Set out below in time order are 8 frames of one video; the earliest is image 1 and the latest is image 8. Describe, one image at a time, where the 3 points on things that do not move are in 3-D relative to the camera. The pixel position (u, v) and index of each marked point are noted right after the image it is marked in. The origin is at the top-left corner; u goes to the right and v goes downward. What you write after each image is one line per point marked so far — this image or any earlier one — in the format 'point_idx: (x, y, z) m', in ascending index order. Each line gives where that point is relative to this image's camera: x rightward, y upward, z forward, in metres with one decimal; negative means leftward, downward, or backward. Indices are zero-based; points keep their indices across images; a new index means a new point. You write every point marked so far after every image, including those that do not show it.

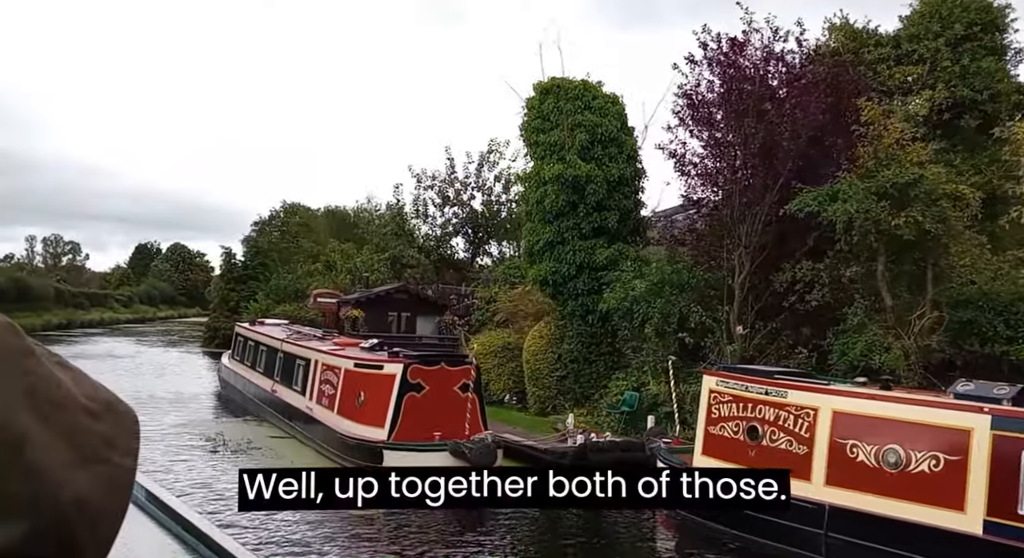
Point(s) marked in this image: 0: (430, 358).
0: (-1.1, -1.1, +11.9) m
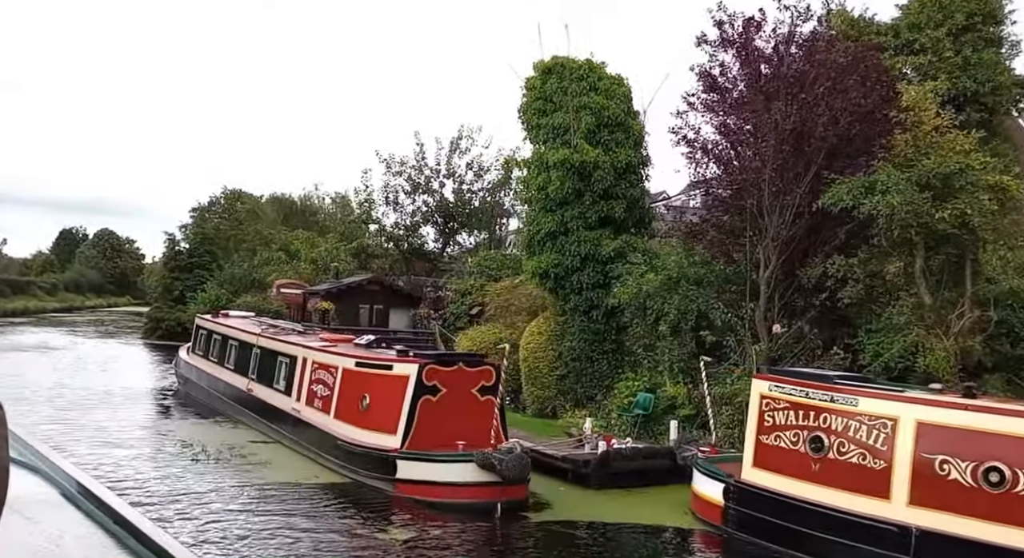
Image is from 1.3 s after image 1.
0: (-0.8, -1.0, +10.7) m
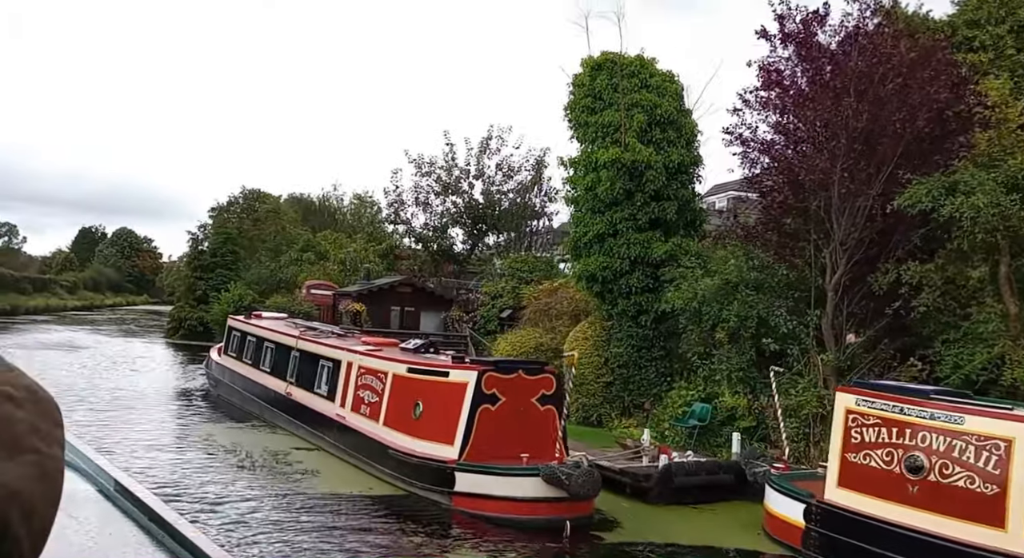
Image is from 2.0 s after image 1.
0: (-0.1, -1.0, +10.2) m
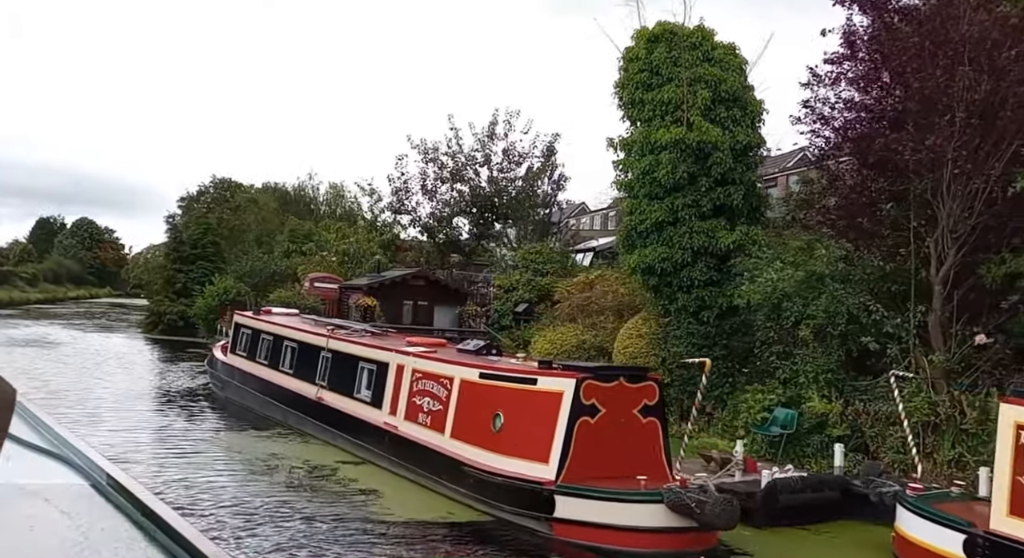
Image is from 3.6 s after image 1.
0: (+1.0, -0.9, +8.8) m
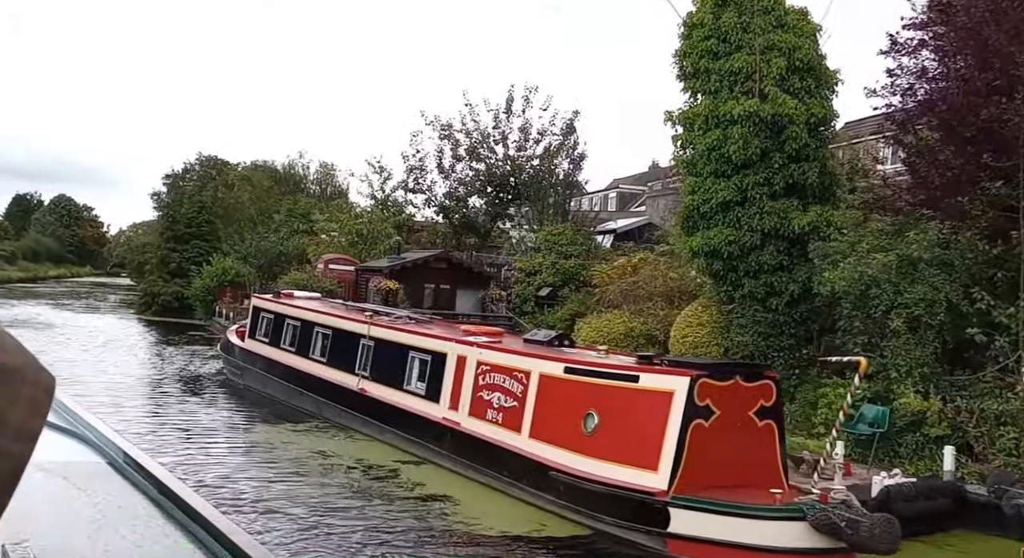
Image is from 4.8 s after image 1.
0: (+1.9, -0.8, +7.8) m
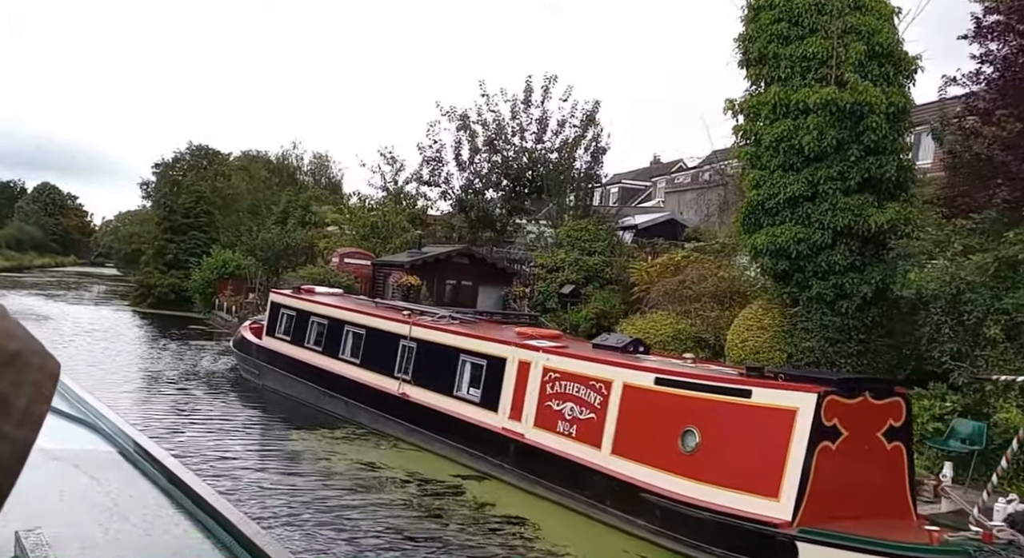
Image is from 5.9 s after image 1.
0: (+2.7, -0.8, +6.9) m
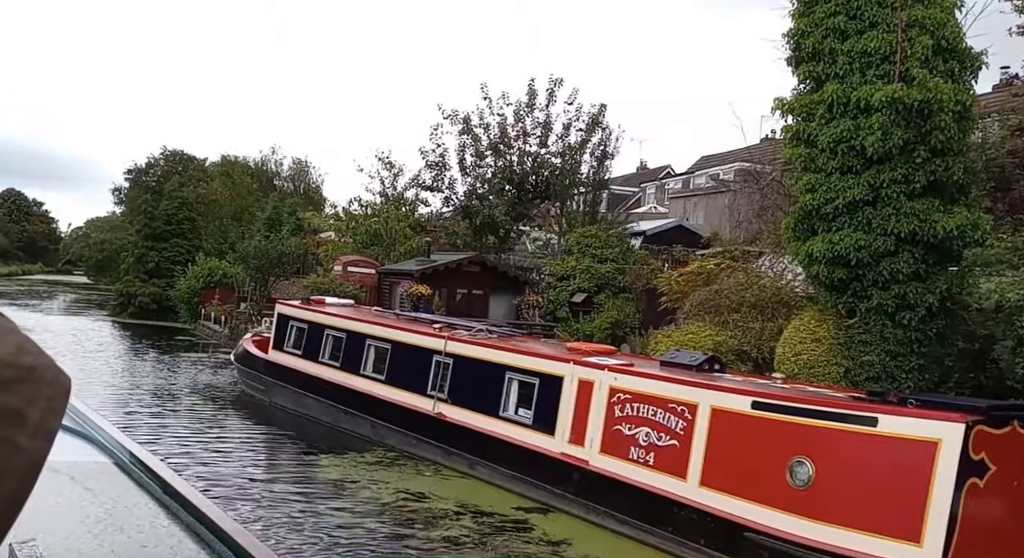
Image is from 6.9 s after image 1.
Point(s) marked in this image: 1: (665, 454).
0: (+3.4, -0.9, +6.1) m
1: (+1.4, -1.6, +7.9) m
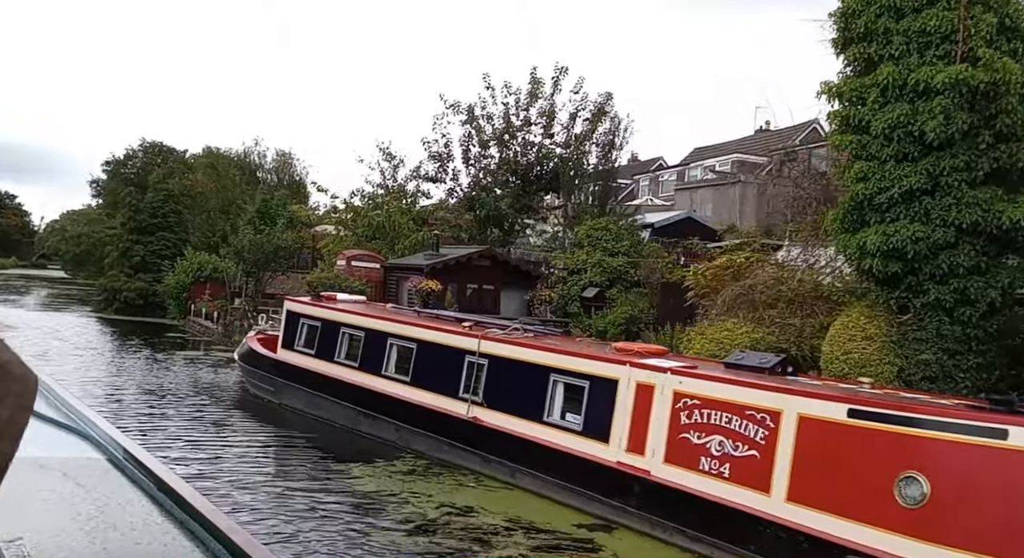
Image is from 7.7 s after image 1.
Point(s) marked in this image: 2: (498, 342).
0: (+4.0, -0.9, +5.4) m
1: (+2.0, -1.6, +7.2) m
2: (-0.2, -0.8, +10.4) m
